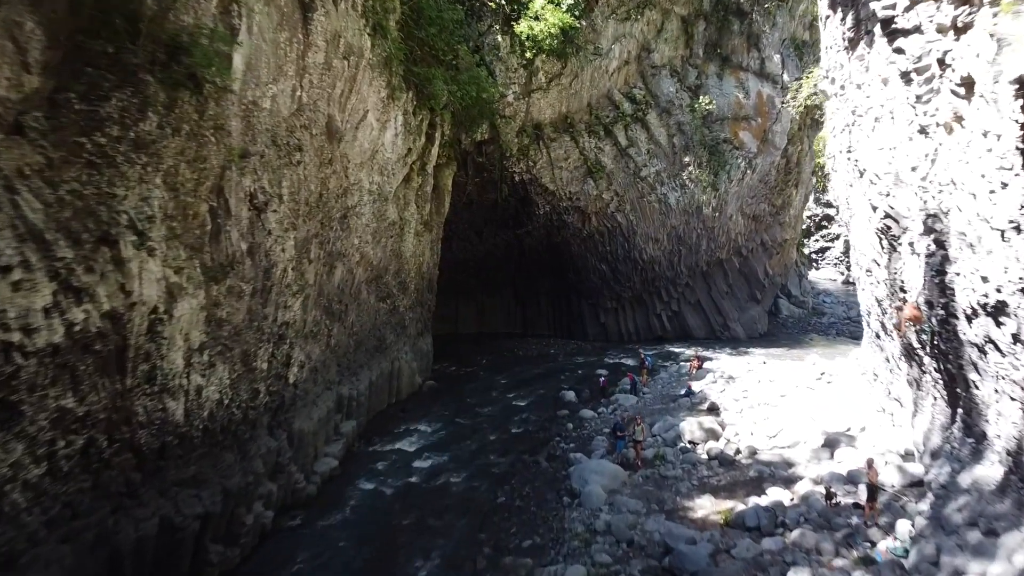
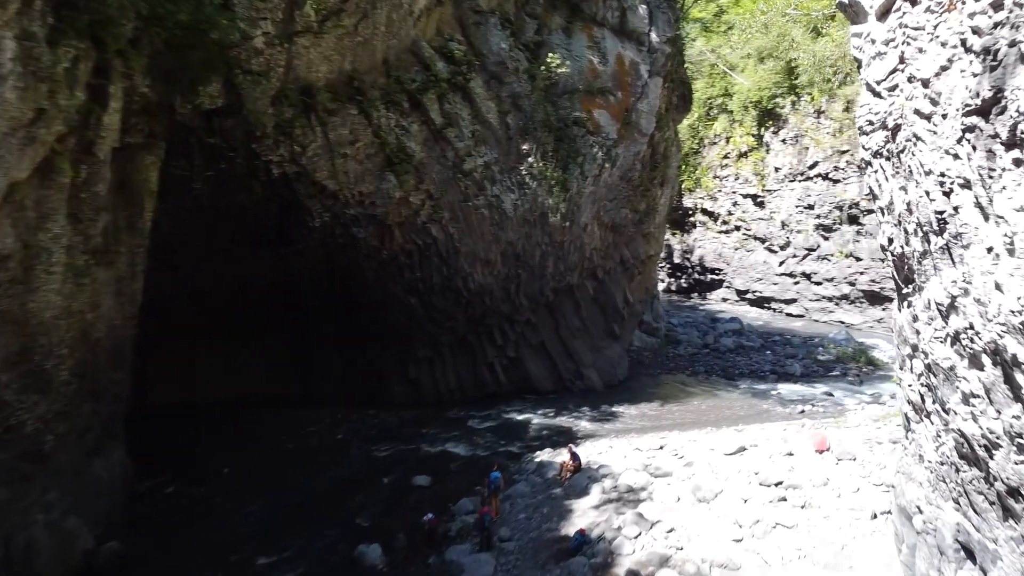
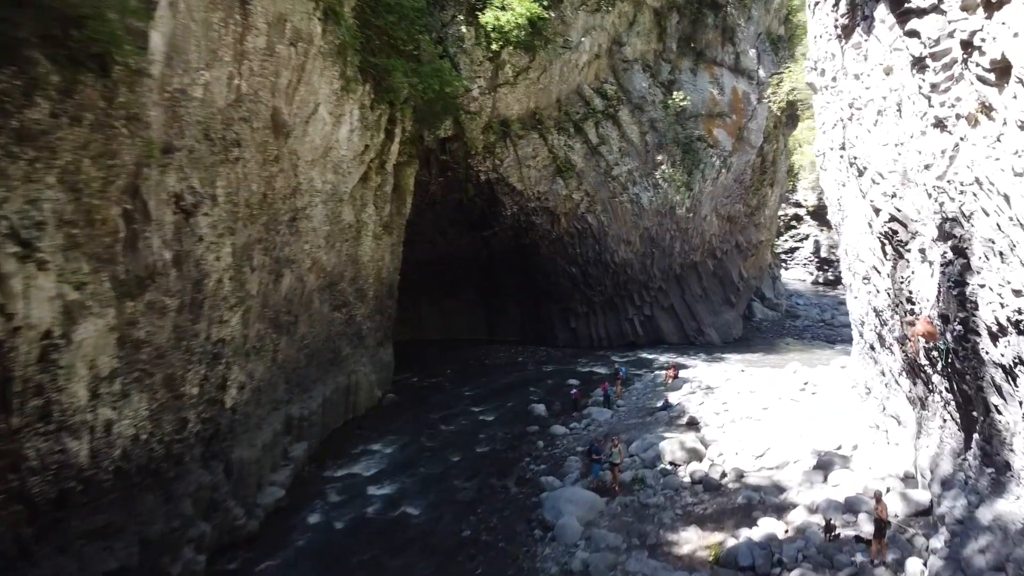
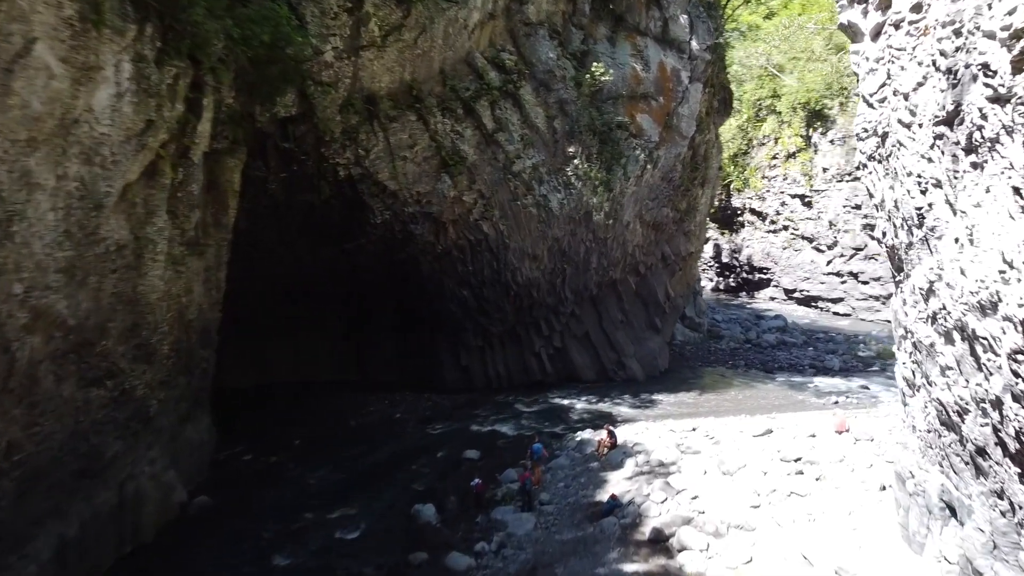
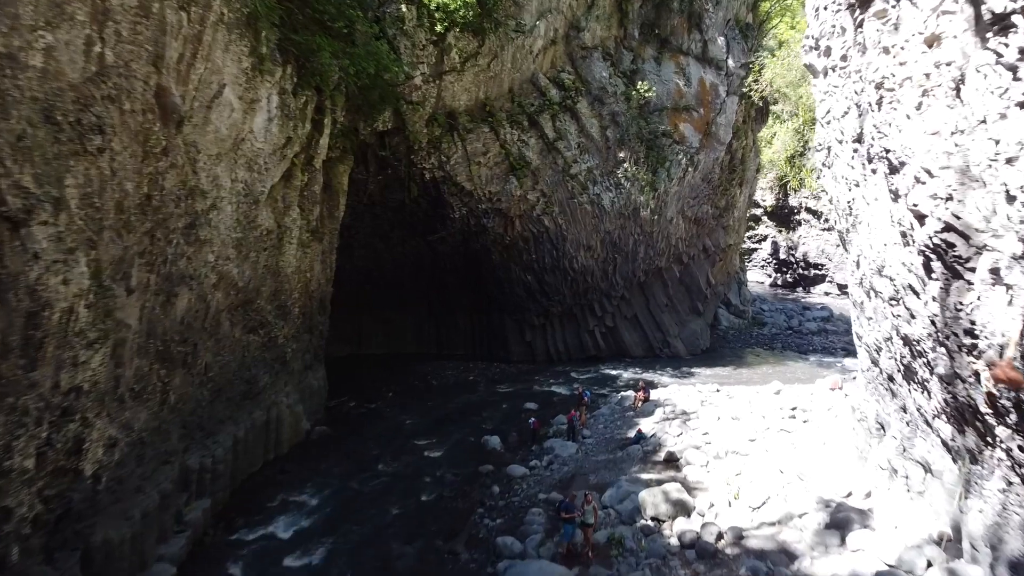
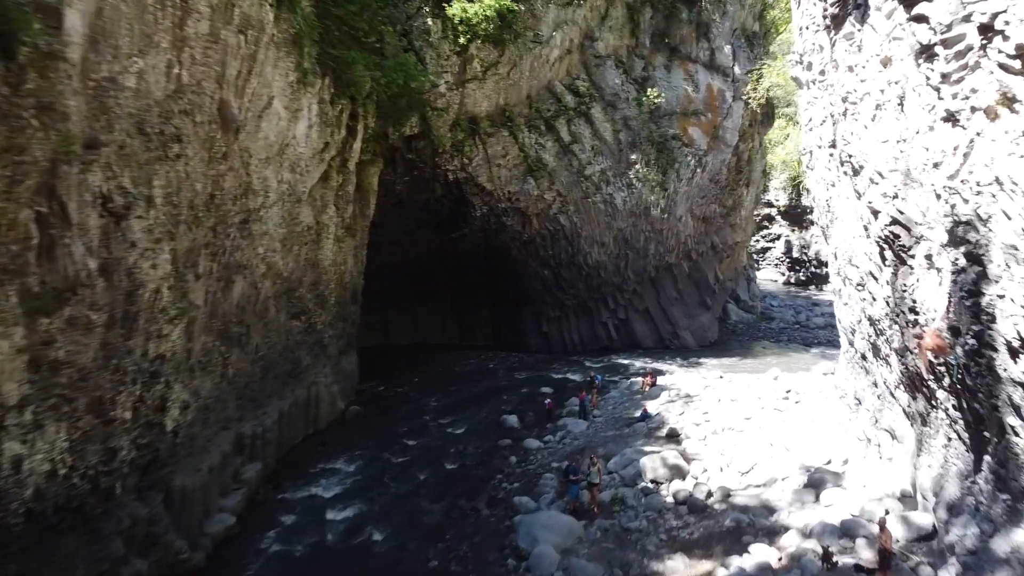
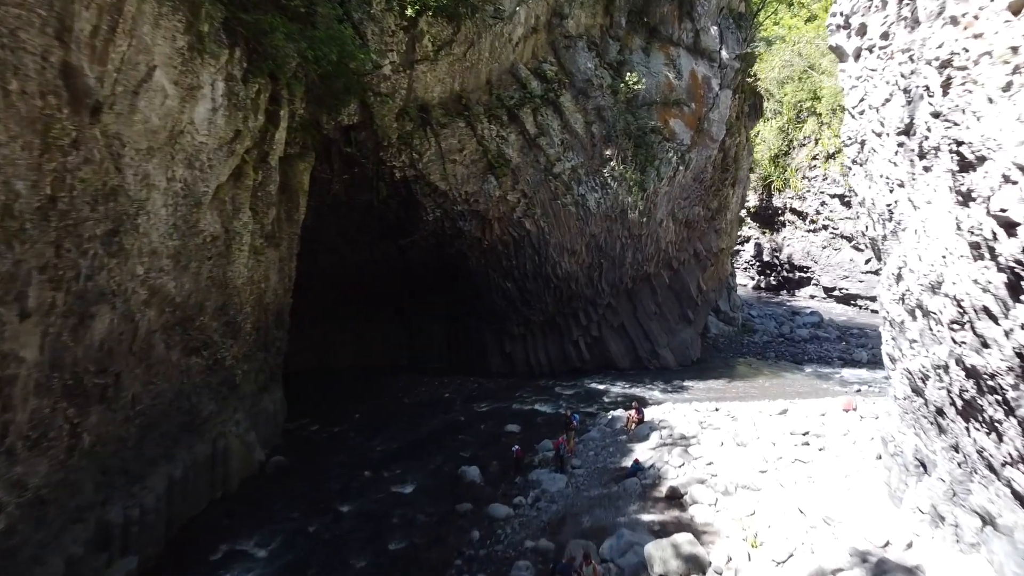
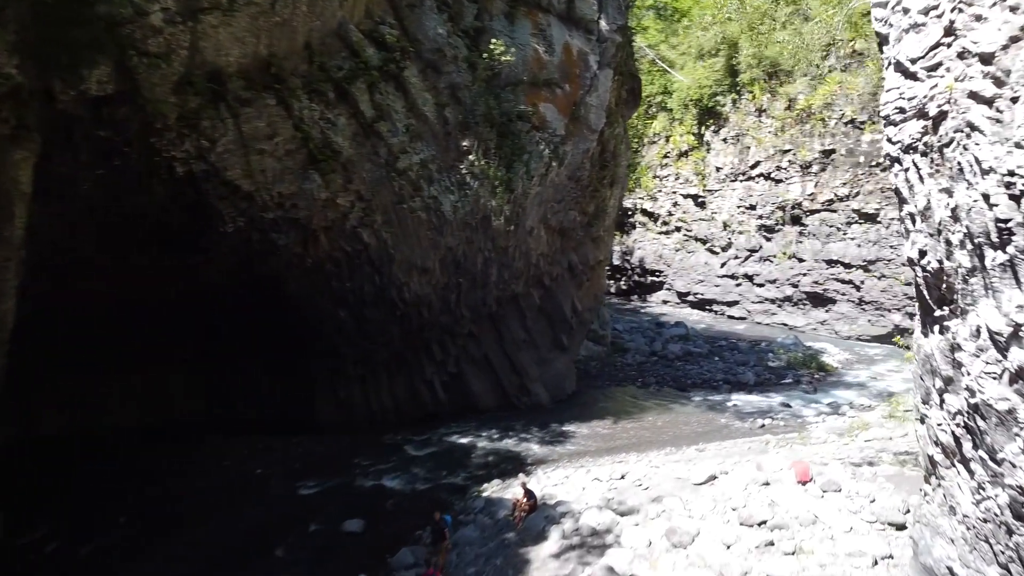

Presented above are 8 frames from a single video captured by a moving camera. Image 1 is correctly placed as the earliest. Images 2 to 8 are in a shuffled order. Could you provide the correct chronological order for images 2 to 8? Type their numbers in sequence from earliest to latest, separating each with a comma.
3, 6, 5, 7, 4, 2, 8
